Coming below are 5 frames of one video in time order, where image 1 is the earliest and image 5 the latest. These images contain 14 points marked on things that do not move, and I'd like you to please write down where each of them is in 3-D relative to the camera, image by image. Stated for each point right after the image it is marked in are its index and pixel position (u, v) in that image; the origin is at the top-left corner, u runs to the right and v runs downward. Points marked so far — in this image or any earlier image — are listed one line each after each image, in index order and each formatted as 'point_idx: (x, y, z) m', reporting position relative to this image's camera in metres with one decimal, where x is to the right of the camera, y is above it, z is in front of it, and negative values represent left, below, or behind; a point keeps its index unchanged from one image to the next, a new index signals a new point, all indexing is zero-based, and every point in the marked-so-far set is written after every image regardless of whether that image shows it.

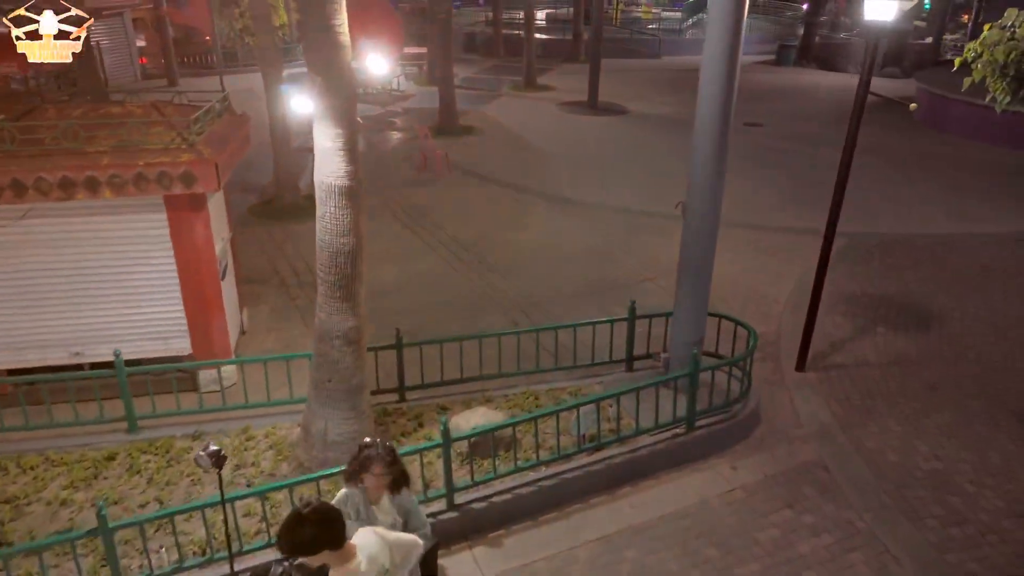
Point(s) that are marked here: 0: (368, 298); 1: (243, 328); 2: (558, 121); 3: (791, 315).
0: (-1.7, -0.1, +8.3) m
1: (-2.9, -0.4, +7.7) m
2: (+1.1, +4.1, +17.4) m
3: (+3.3, -0.3, +8.2) m
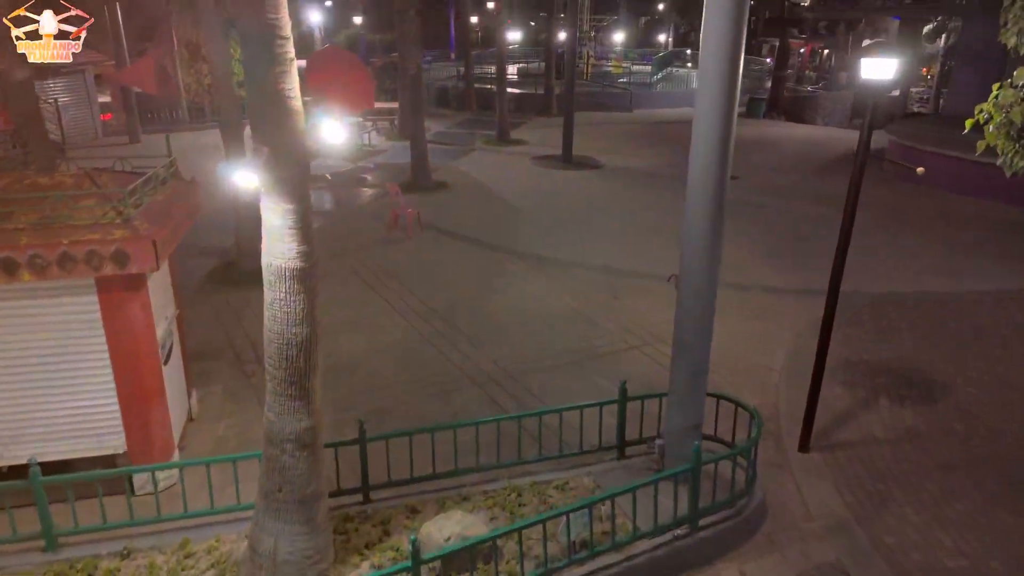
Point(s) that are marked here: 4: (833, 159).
0: (-2.0, -0.9, +7.6) m
1: (-3.1, -1.2, +6.9) m
2: (+0.5, +2.7, +17.0) m
3: (+3.0, -1.1, +7.7) m
4: (+8.7, +3.5, +18.9) m
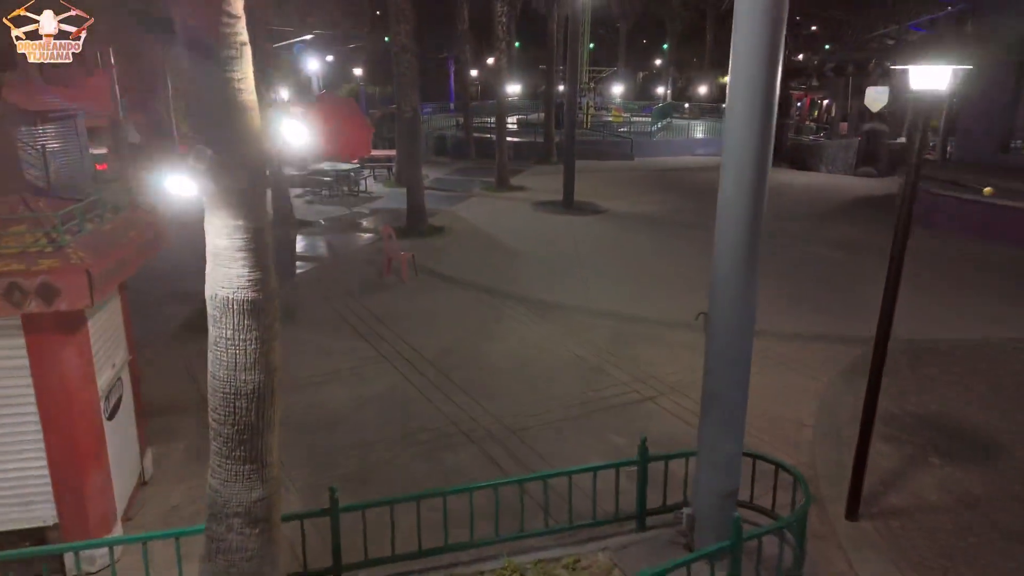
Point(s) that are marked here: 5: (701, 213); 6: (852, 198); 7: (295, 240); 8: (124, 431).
0: (-2.0, -1.4, +6.8) m
1: (-3.1, -1.6, +6.0) m
2: (+0.5, +1.6, +16.4) m
3: (+3.0, -1.5, +6.8) m
4: (+8.7, +2.2, +18.3) m
5: (+4.7, +1.8, +17.3) m
6: (+9.3, +2.5, +19.1) m
7: (-4.5, +1.0, +14.7) m
8: (-3.0, -1.1, +5.4) m
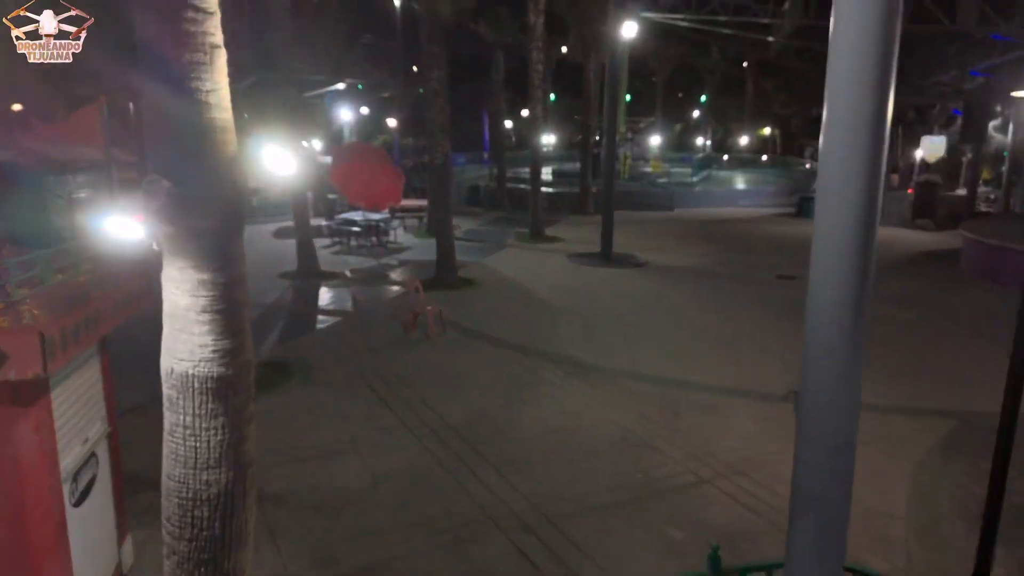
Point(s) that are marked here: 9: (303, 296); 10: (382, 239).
0: (-1.7, -1.9, +5.9) m
1: (-2.9, -2.1, +5.2) m
2: (+1.3, +0.3, +15.6) m
3: (+3.3, -2.1, +5.7) m
4: (+9.5, +0.7, +17.2) m
5: (+5.5, +0.5, +16.3) m
6: (+10.2, +0.9, +18.0) m
7: (-3.8, -0.1, +14.1) m
8: (-2.8, -1.5, +4.7) m
9: (-4.1, -0.2, +13.6) m
10: (-3.7, +1.4, +19.9) m
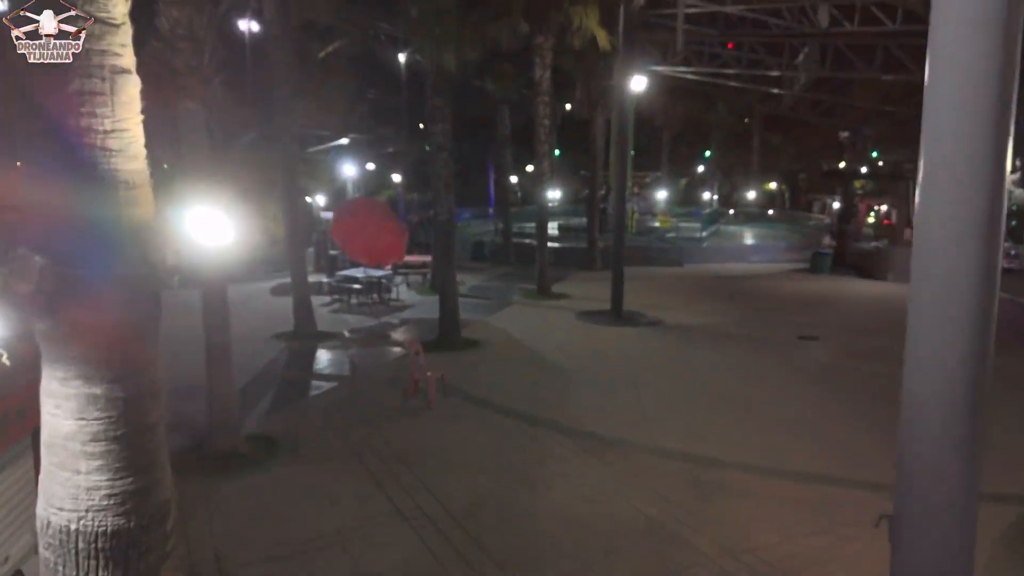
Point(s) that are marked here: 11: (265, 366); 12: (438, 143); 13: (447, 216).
0: (-1.6, -2.4, +5.0) m
1: (-2.8, -2.6, +4.3) m
2: (+1.4, -1.0, +14.8) m
3: (+3.4, -2.6, +4.8) m
4: (+9.7, -0.7, +16.4) m
5: (+5.6, -0.9, +15.5) m
6: (+10.3, -0.5, +17.2) m
7: (-3.7, -1.3, +13.3) m
8: (-2.7, -2.0, +3.8) m
9: (-3.9, -1.3, +12.8) m
10: (-3.5, -0.2, +19.3) m
11: (-4.2, -1.3, +12.0) m
12: (-1.4, +2.8, +13.8) m
13: (-1.3, +1.4, +13.8) m
